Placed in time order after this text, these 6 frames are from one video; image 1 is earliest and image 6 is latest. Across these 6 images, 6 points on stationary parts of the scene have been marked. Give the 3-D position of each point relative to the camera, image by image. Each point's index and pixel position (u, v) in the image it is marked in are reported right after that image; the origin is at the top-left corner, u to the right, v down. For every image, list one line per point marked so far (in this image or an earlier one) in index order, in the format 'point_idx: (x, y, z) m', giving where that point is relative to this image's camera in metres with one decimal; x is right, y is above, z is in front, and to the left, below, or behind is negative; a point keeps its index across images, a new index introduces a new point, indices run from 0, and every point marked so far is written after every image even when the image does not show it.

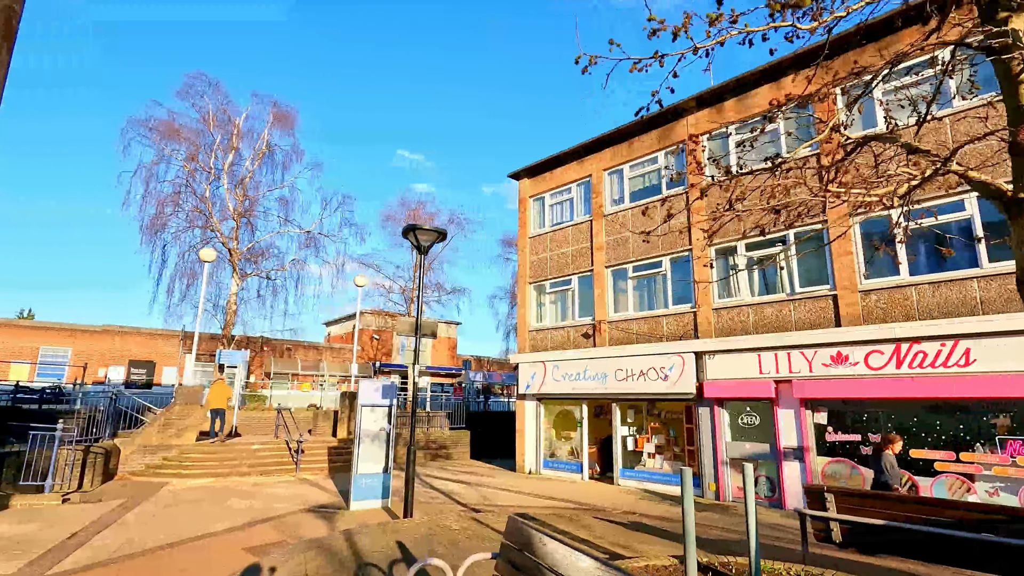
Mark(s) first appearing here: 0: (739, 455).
0: (+4.6, -3.4, +10.8) m
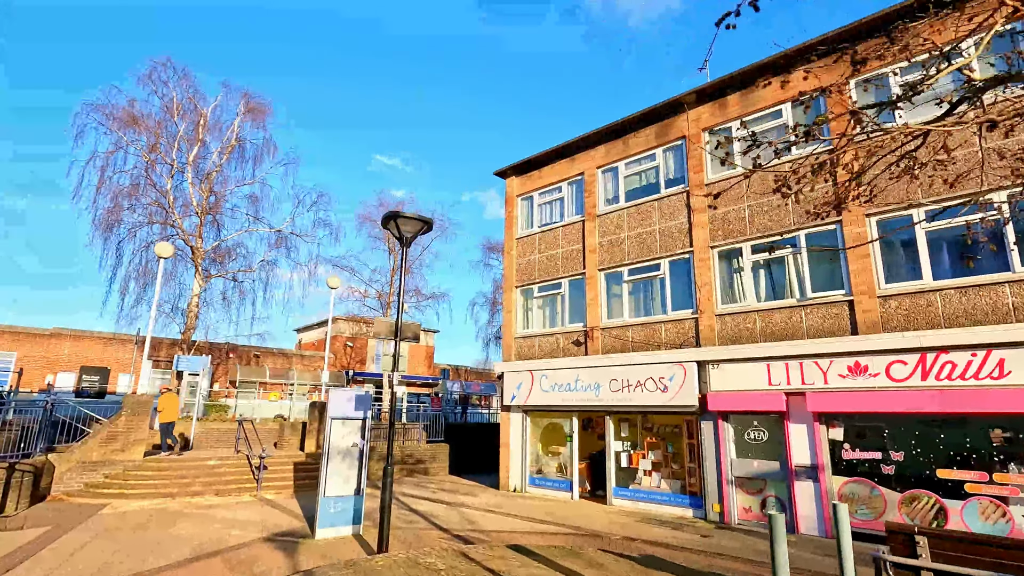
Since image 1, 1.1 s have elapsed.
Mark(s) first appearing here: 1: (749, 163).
0: (+4.4, -3.5, +10.0) m
1: (+5.0, +2.6, +11.2) m
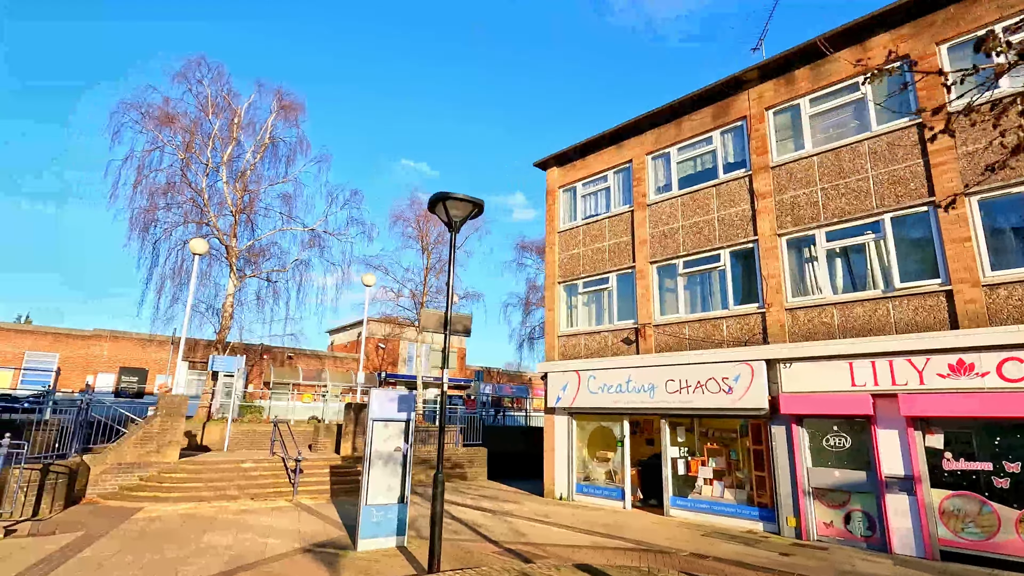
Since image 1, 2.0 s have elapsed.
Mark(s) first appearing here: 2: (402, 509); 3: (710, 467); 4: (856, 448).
0: (+5.3, -3.3, +9.0) m
1: (+5.9, +2.7, +10.2) m
2: (-1.7, -3.4, +8.1) m
3: (+4.0, -3.6, +10.8) m
4: (+5.7, -2.6, +8.8) m
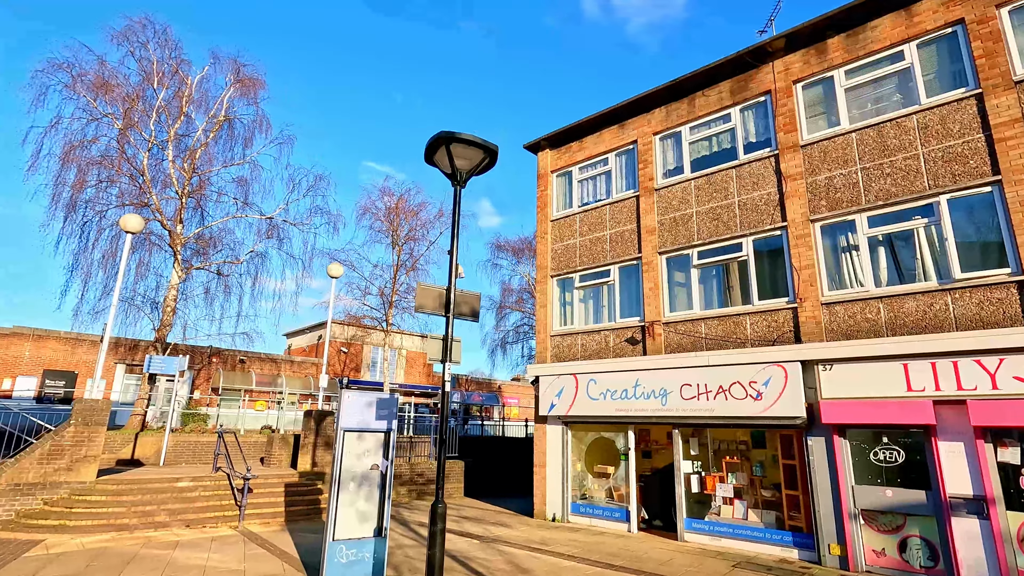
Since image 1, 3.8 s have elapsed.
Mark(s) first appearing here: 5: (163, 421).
0: (+5.3, -3.2, +7.7) m
1: (+5.9, +2.9, +9.1) m
2: (-1.6, -3.1, +6.4) m
3: (+3.9, -3.5, +9.5) m
4: (+5.7, -2.5, +7.6) m
5: (-11.8, -4.5, +18.0) m
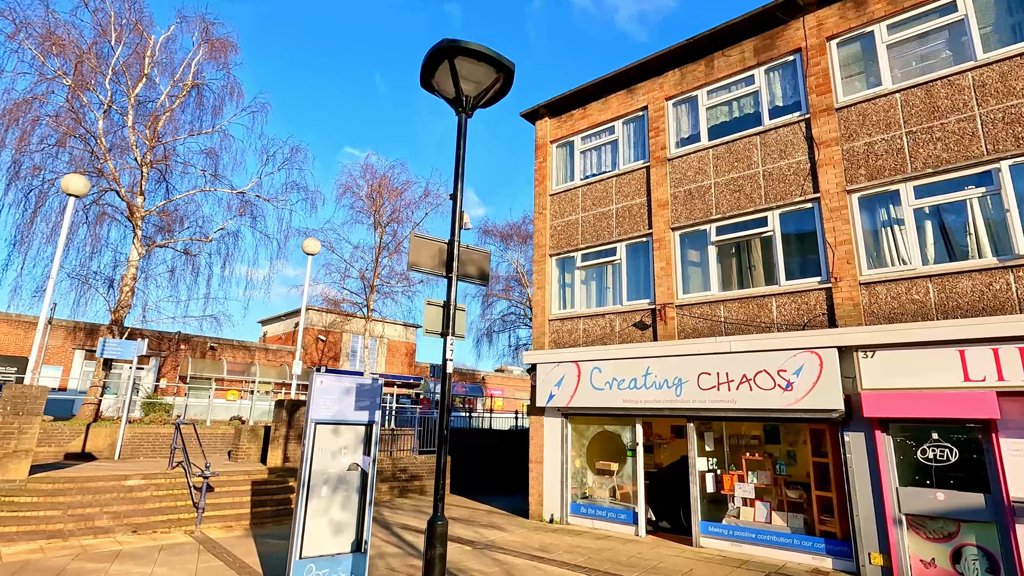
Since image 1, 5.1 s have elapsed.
0: (+5.3, -2.8, +6.8) m
1: (+6.0, +3.2, +8.1) m
2: (-1.5, -2.7, +5.3) m
3: (+3.8, -3.1, +8.6) m
4: (+5.7, -2.2, +6.7) m
5: (-12.1, -3.8, +16.5) m
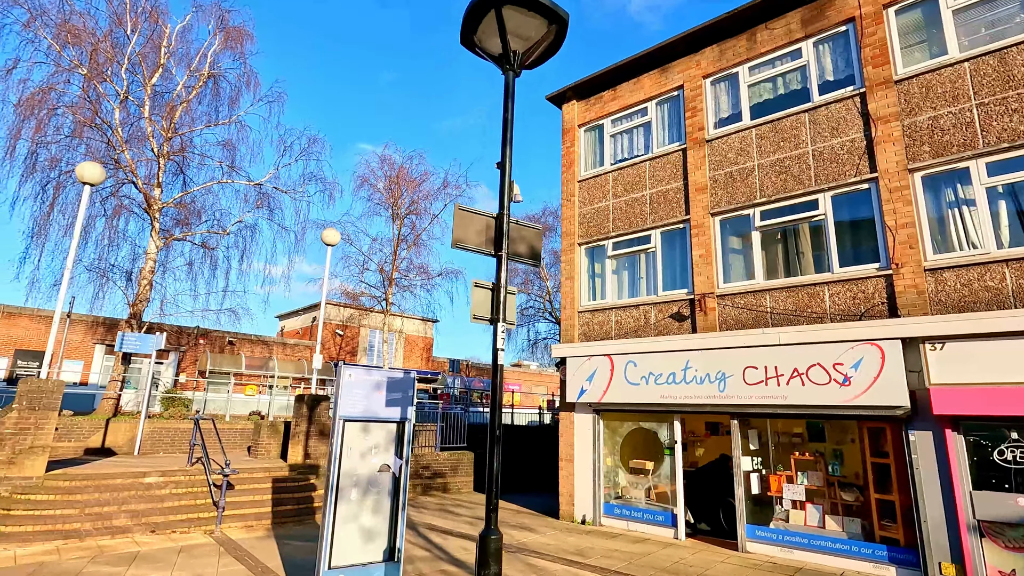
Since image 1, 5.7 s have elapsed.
0: (+5.7, -2.7, +6.2) m
1: (+6.4, +3.4, +7.5) m
2: (-1.1, -2.6, +4.8) m
3: (+4.3, -3.0, +8.0) m
4: (+6.2, -2.0, +6.1) m
5: (-11.4, -3.6, +16.3) m
